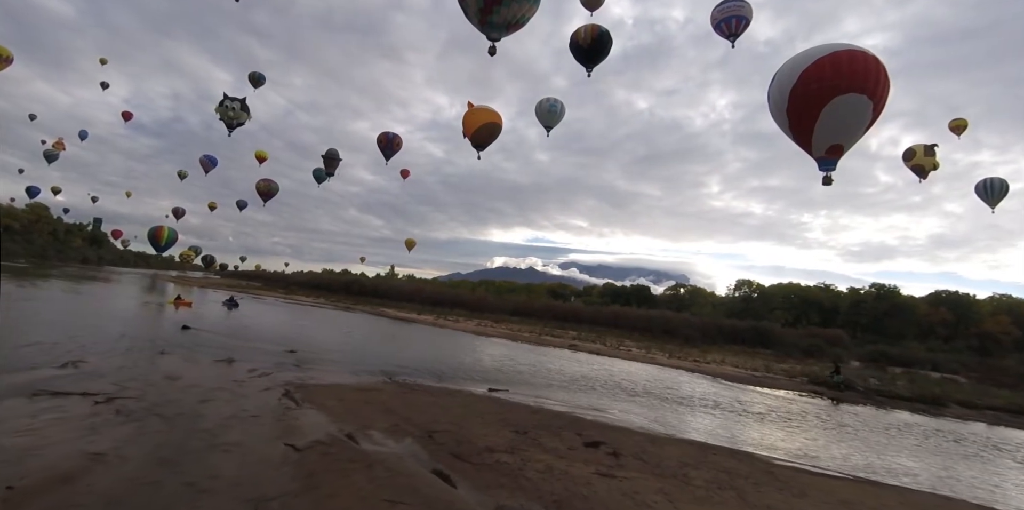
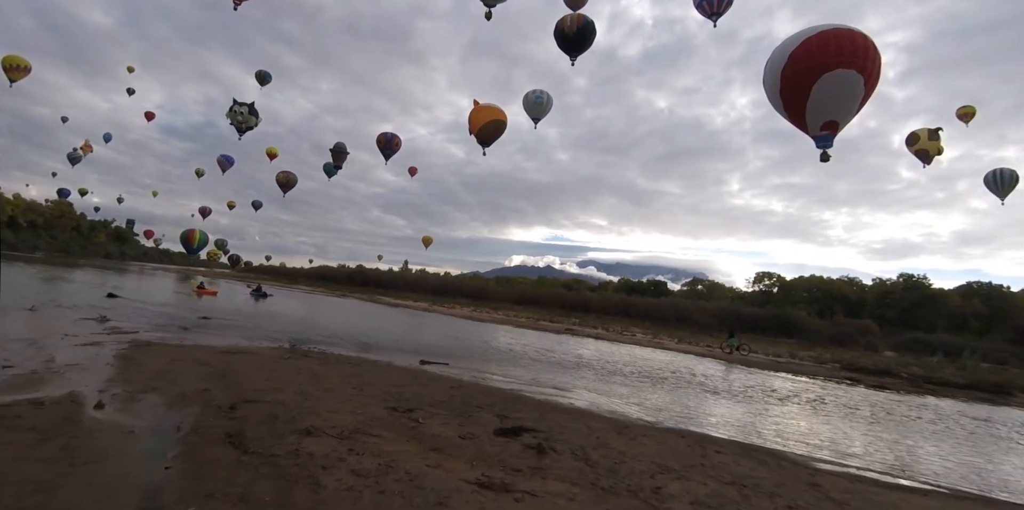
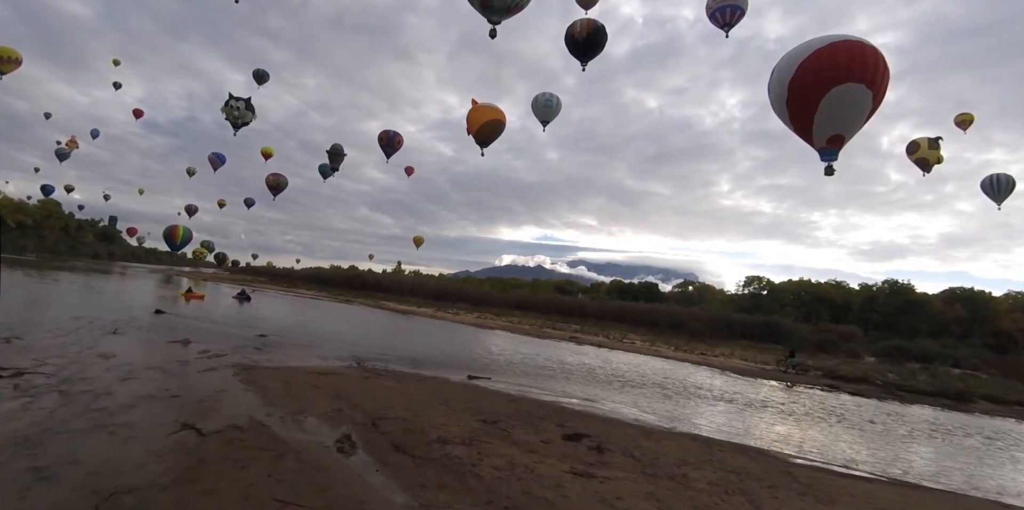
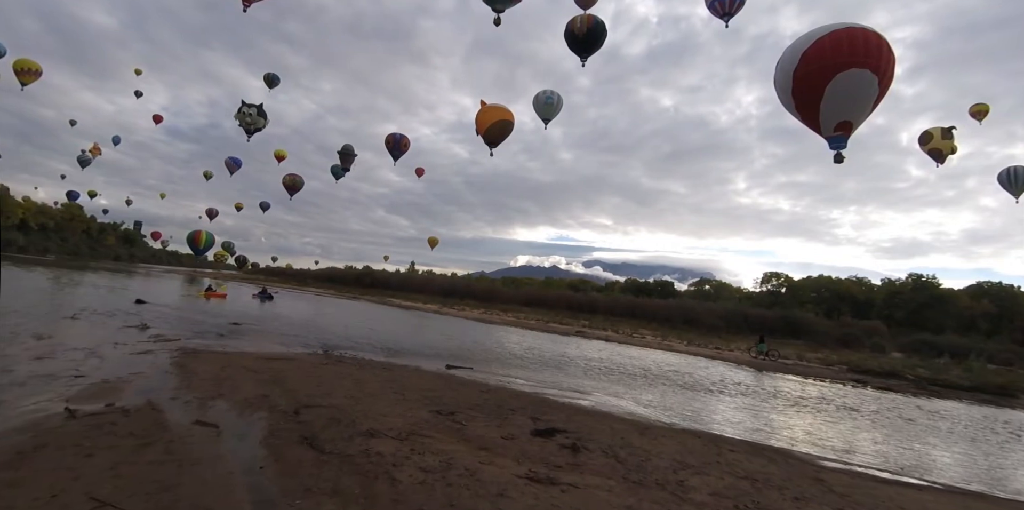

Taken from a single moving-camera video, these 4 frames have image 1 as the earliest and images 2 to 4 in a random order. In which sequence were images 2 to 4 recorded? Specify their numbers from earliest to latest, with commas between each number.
3, 4, 2
